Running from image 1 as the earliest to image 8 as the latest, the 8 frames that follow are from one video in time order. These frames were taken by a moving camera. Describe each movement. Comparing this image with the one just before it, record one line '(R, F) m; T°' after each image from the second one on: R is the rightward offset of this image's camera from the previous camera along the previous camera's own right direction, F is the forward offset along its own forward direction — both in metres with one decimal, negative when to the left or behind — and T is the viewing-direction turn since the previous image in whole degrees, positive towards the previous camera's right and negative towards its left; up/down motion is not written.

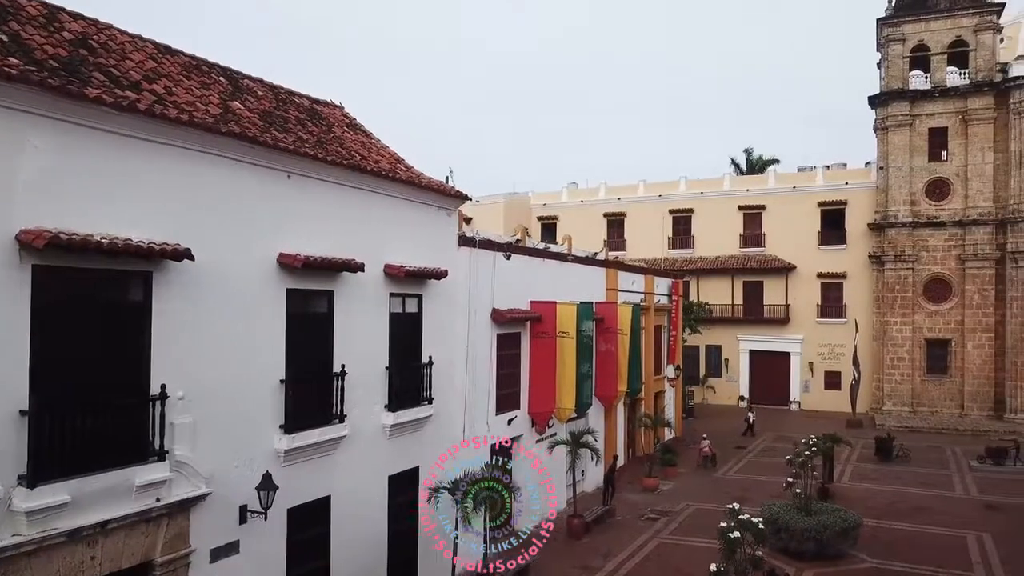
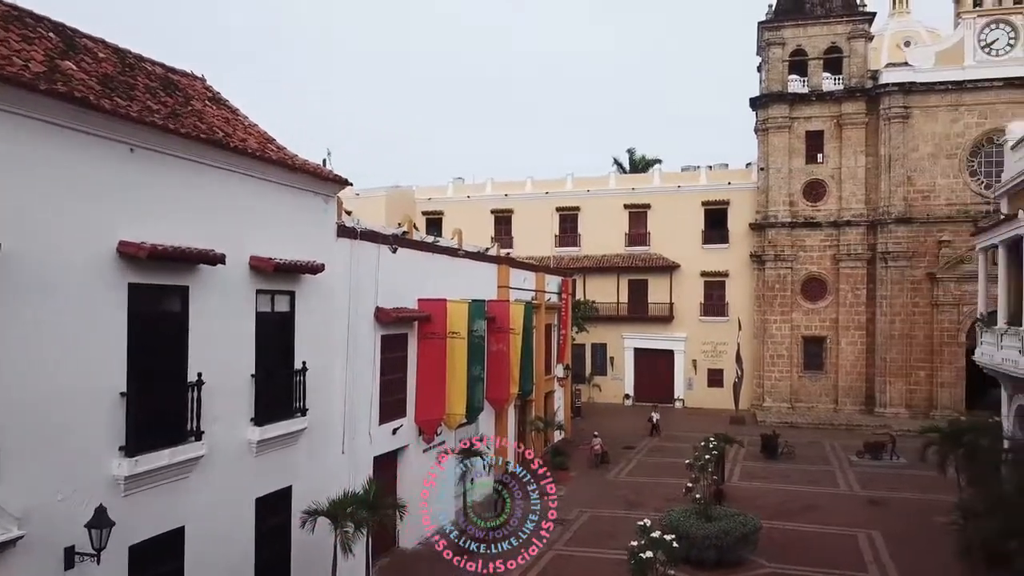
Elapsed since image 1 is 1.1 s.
(-0.1, +1.2) m; +8°
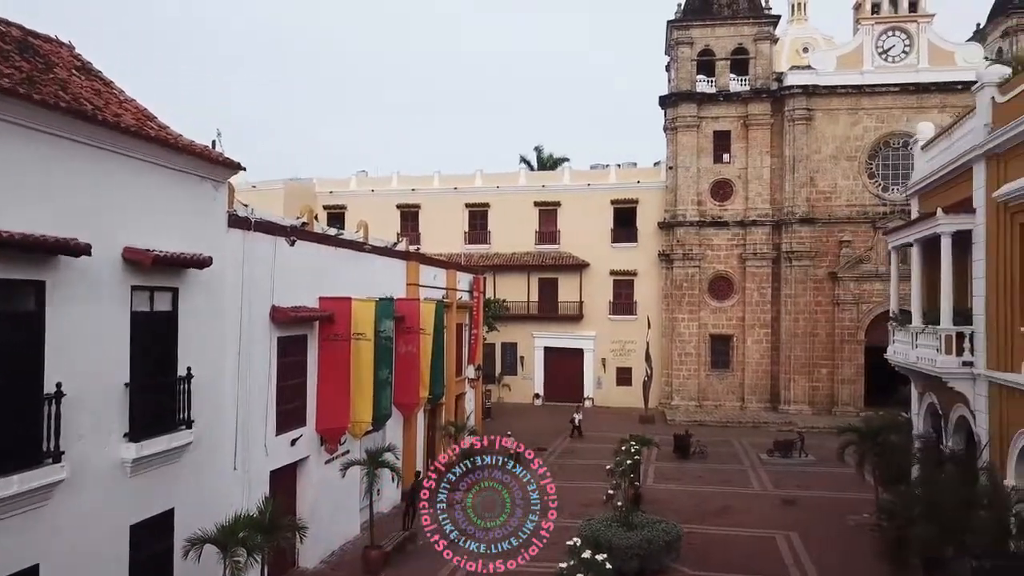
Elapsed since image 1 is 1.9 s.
(-0.1, +1.0) m; +7°
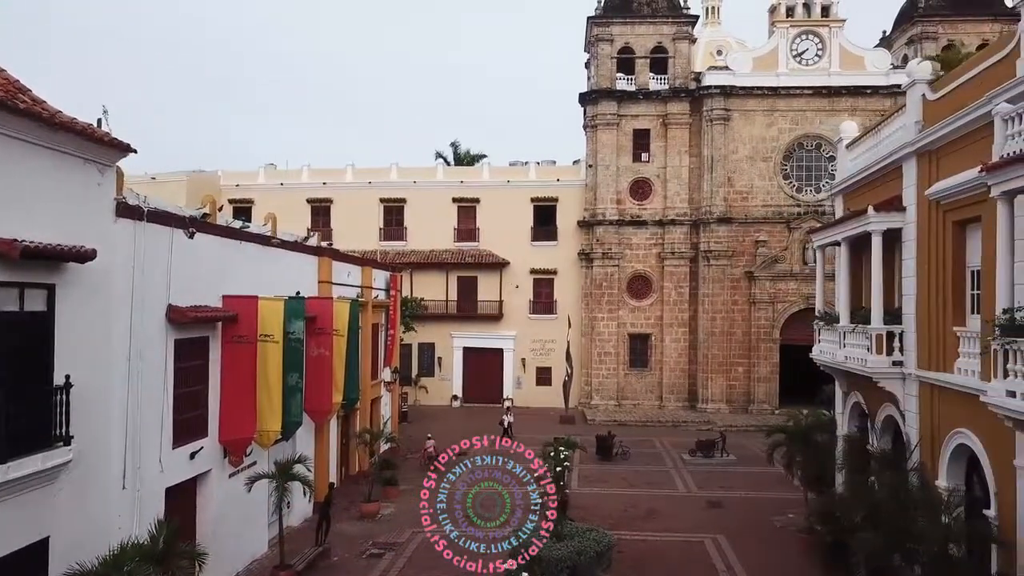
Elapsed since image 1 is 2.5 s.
(-0.1, +0.8) m; +6°
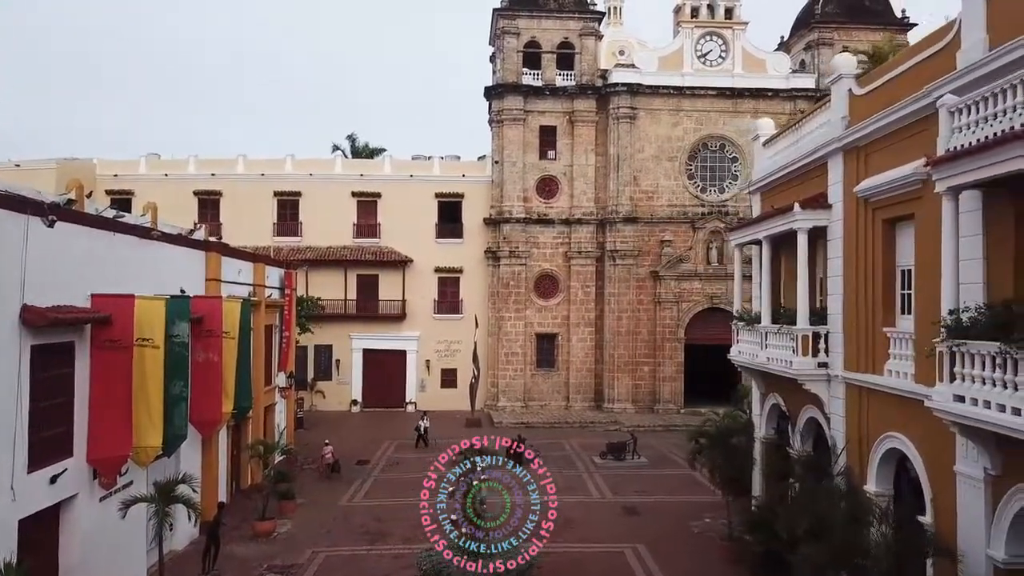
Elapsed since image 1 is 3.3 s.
(-0.2, +1.0) m; +7°
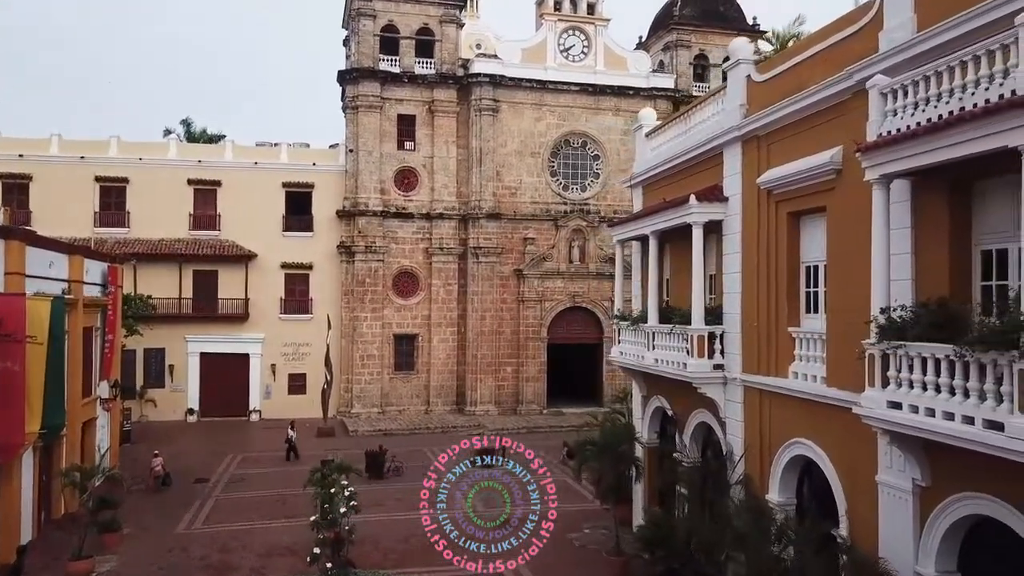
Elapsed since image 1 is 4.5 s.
(-0.4, +1.5) m; +11°
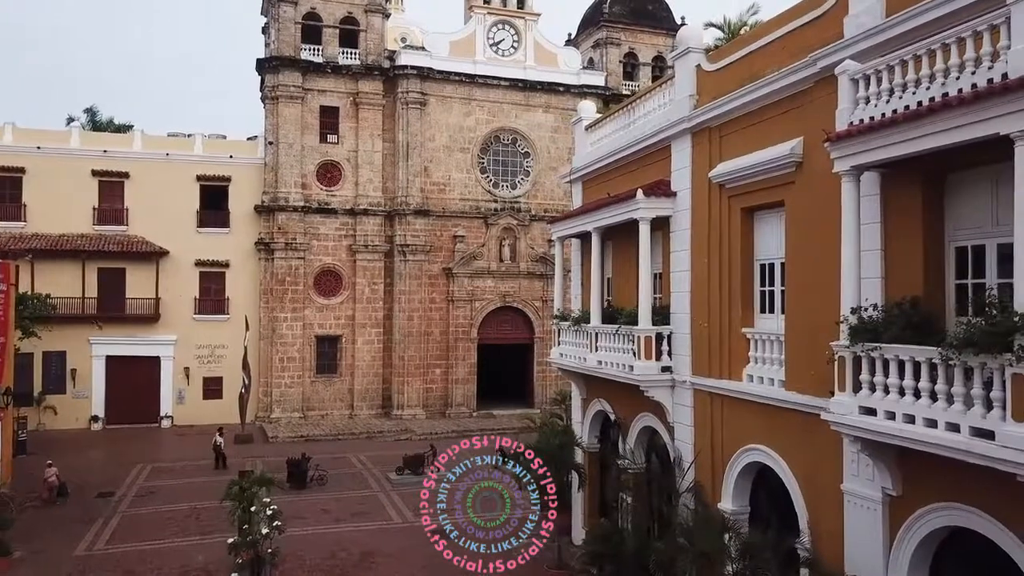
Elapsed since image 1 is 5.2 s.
(-0.2, +0.8) m; +5°
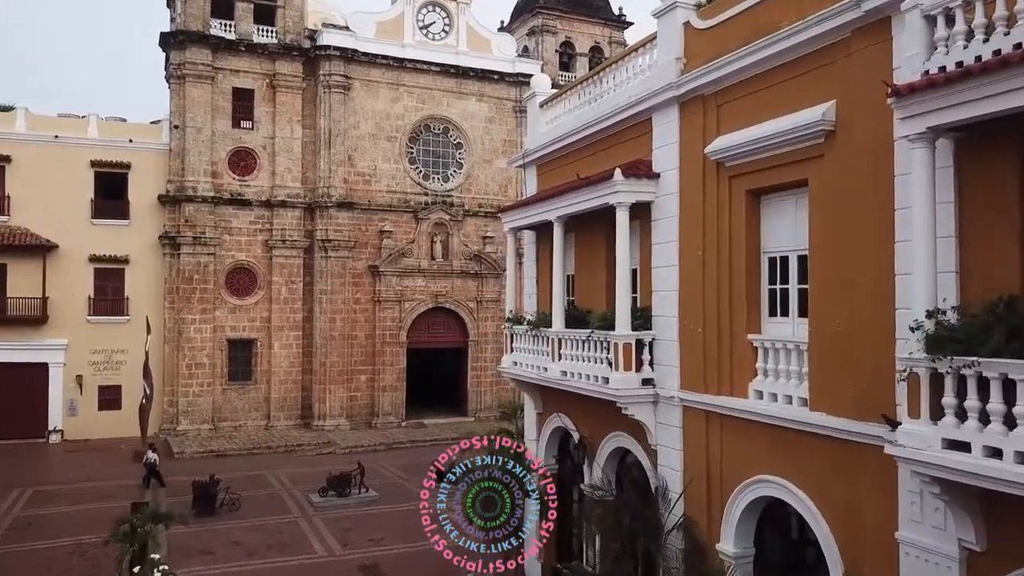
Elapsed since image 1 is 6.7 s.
(-0.4, +1.9) m; +6°
